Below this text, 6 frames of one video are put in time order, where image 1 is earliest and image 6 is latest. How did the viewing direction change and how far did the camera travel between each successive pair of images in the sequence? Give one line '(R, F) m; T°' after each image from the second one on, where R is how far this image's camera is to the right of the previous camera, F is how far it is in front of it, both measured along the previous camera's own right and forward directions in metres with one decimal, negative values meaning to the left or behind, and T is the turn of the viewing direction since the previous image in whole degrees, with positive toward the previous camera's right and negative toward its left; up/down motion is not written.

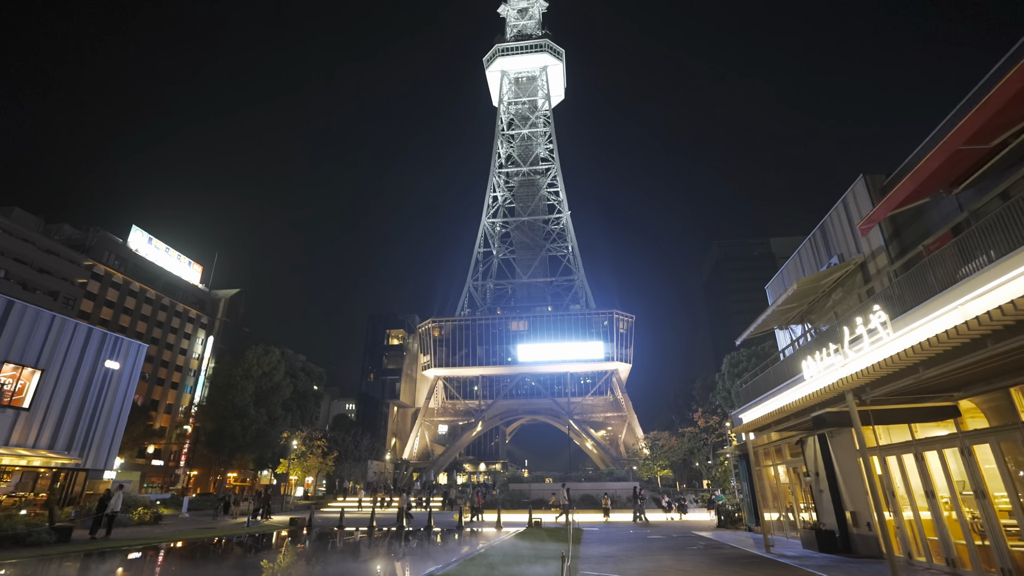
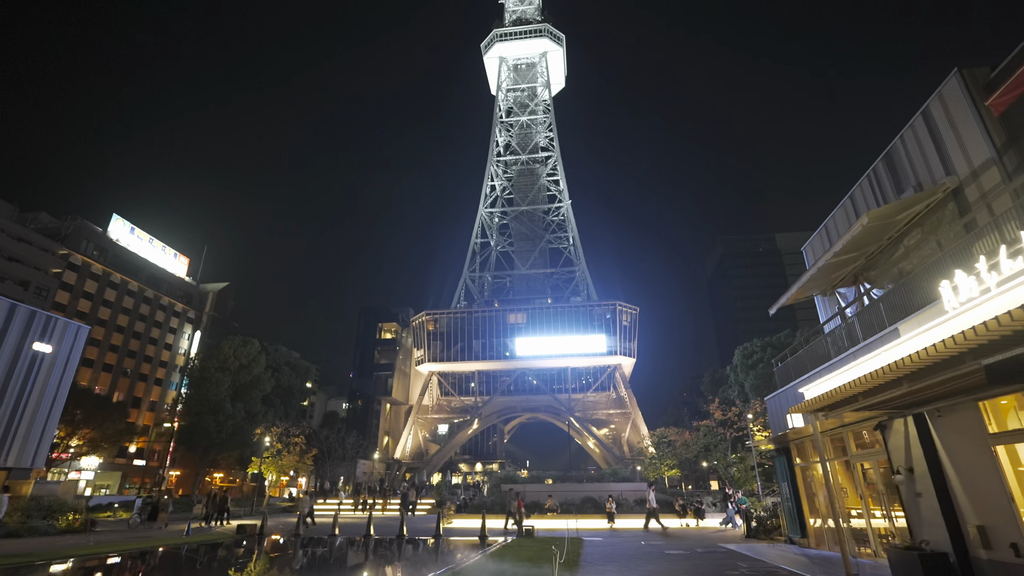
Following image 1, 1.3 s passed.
(+0.6, +3.6) m; 0°
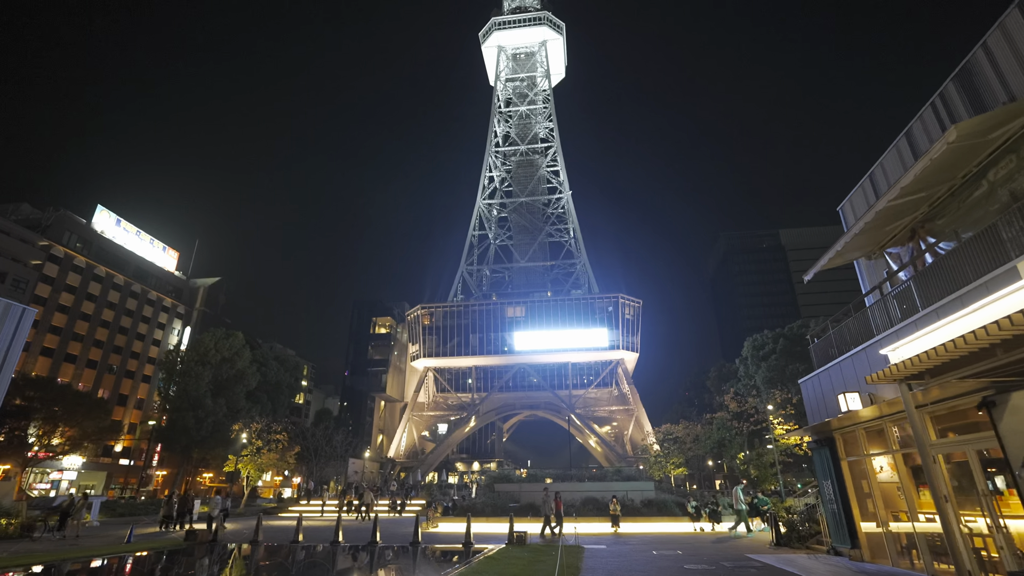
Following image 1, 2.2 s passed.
(+0.4, +2.6) m; 0°
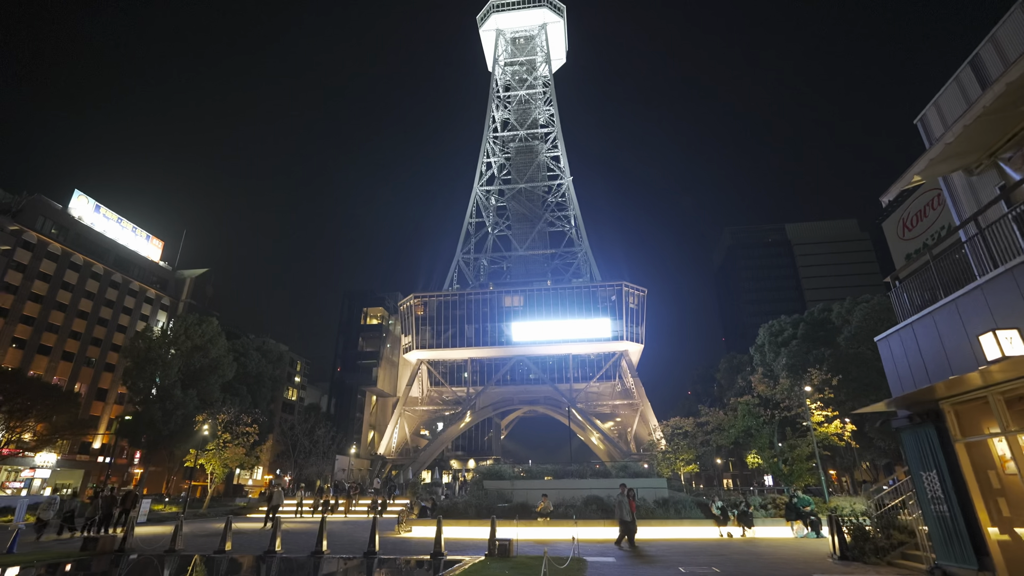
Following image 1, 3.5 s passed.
(+0.5, +3.6) m; 0°
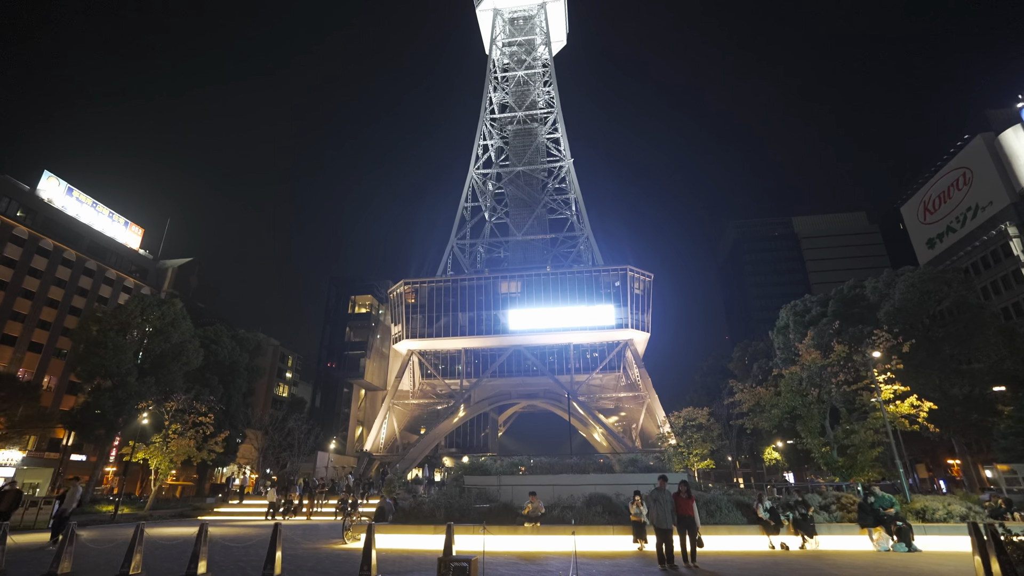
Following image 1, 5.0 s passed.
(+0.6, +4.3) m; 0°
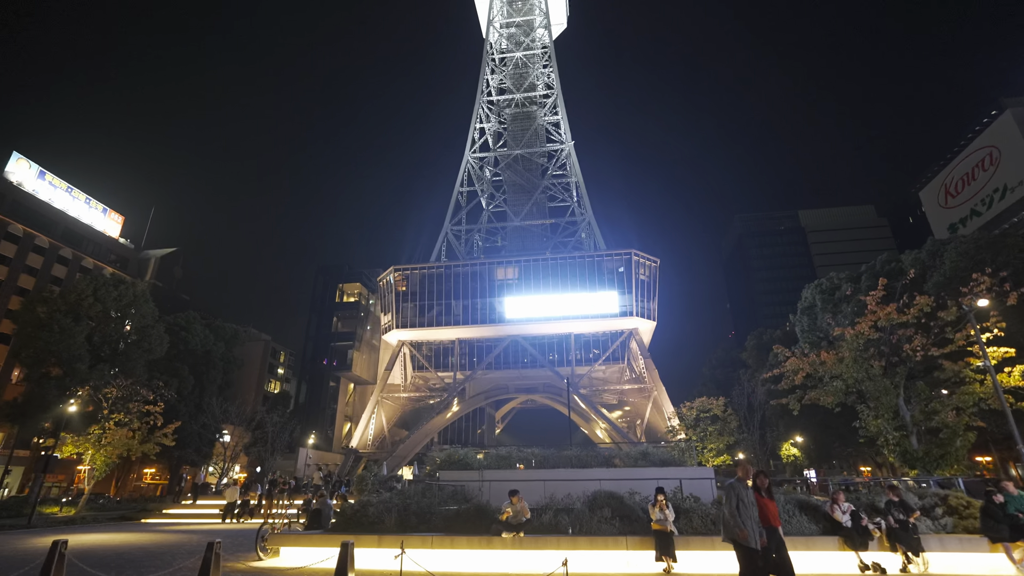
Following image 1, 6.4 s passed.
(+0.5, +3.8) m; 0°
